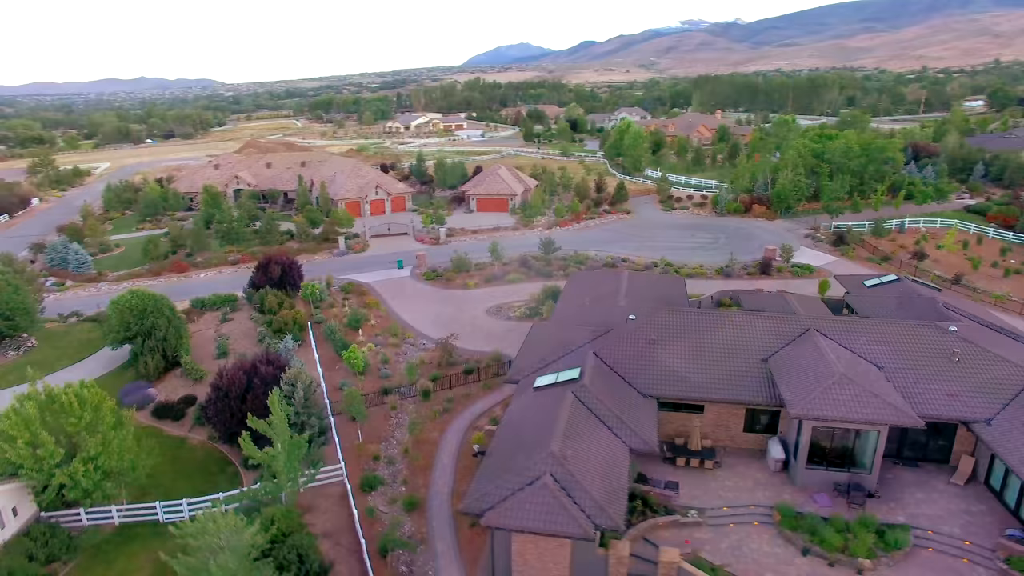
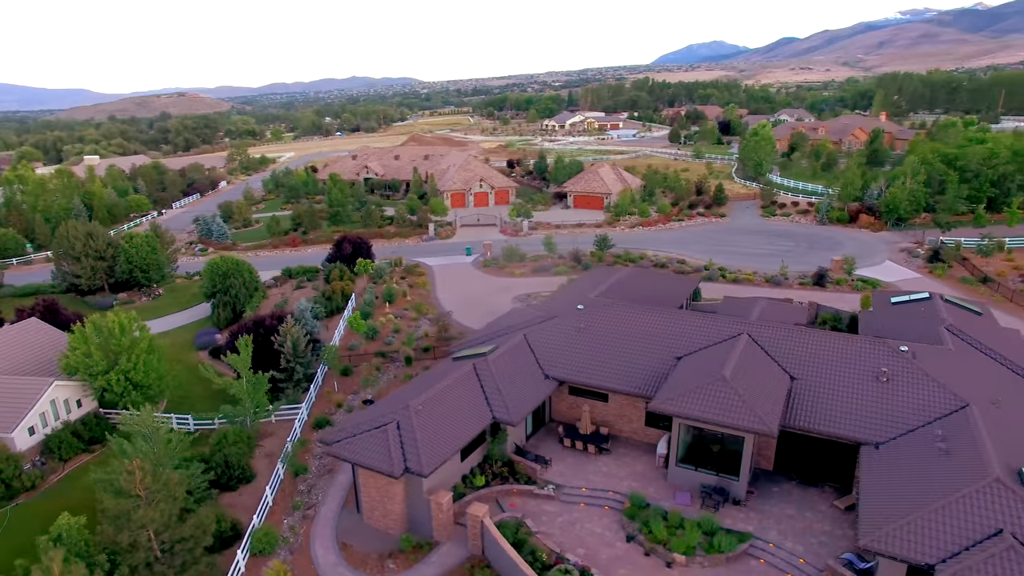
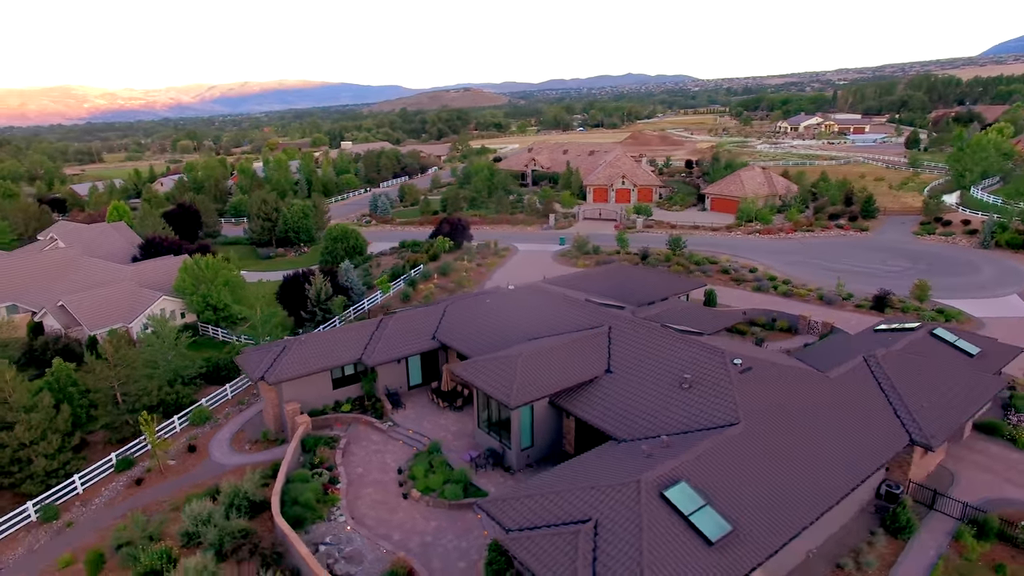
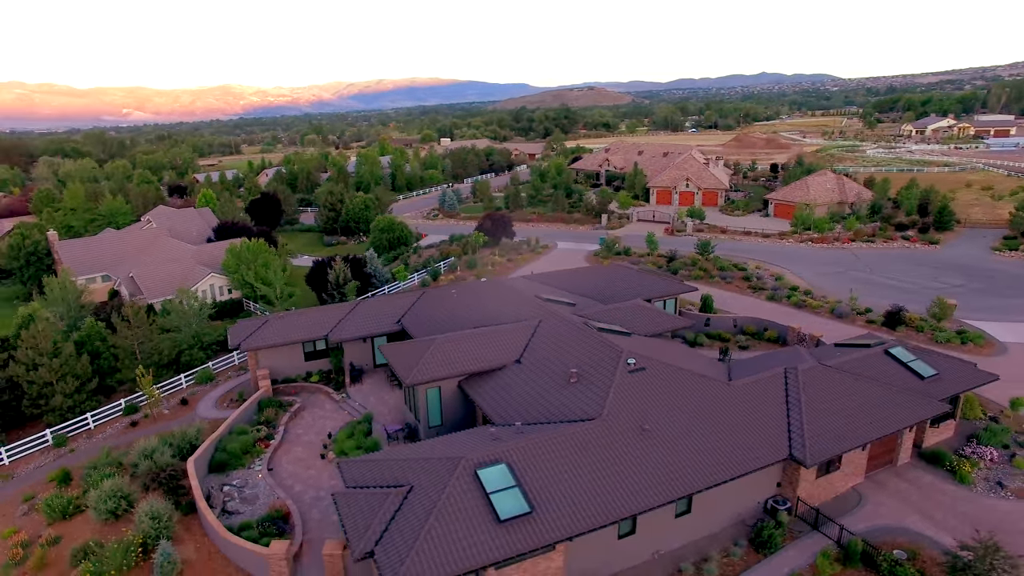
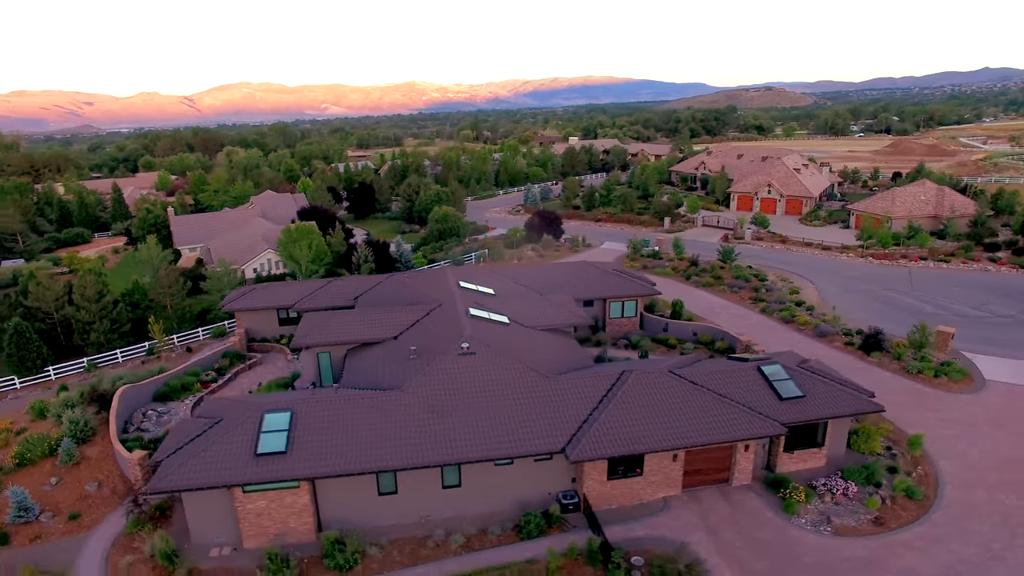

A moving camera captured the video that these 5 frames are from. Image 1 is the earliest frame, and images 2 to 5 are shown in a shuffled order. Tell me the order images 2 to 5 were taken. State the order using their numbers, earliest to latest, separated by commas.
2, 3, 4, 5
